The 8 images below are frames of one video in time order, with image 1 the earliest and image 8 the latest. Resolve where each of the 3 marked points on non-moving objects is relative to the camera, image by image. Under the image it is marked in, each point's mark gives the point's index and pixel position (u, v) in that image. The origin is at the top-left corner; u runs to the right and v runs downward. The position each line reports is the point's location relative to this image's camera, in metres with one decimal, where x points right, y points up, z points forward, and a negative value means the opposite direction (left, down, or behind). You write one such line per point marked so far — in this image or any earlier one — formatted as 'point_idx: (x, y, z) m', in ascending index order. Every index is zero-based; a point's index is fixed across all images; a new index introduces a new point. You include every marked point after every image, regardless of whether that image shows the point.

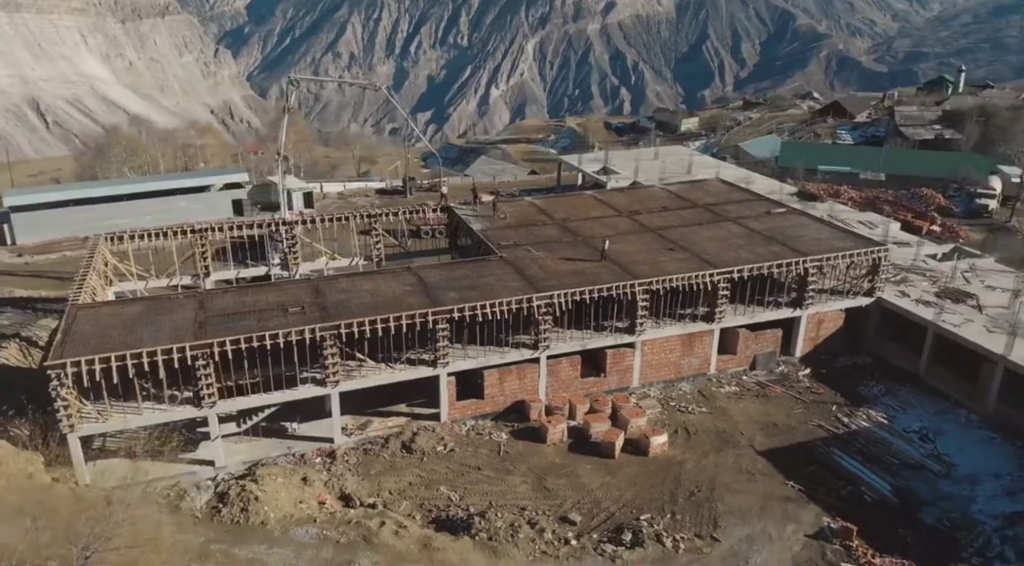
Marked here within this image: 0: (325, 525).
0: (-4.2, -5.8, +19.9) m
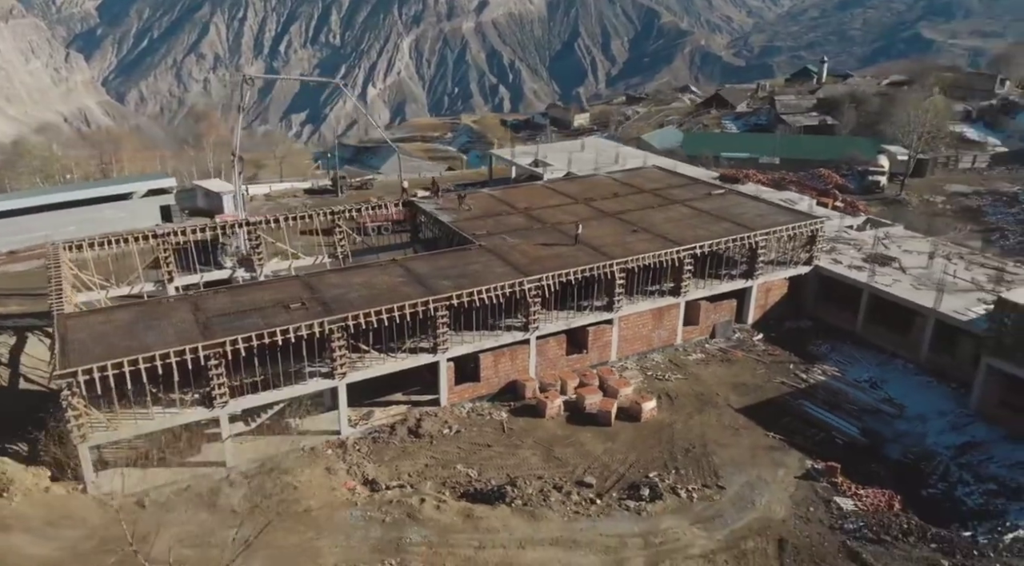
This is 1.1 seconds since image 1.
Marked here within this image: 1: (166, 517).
0: (-3.4, -5.5, +20.6) m
1: (-8.3, -5.7, +19.9) m
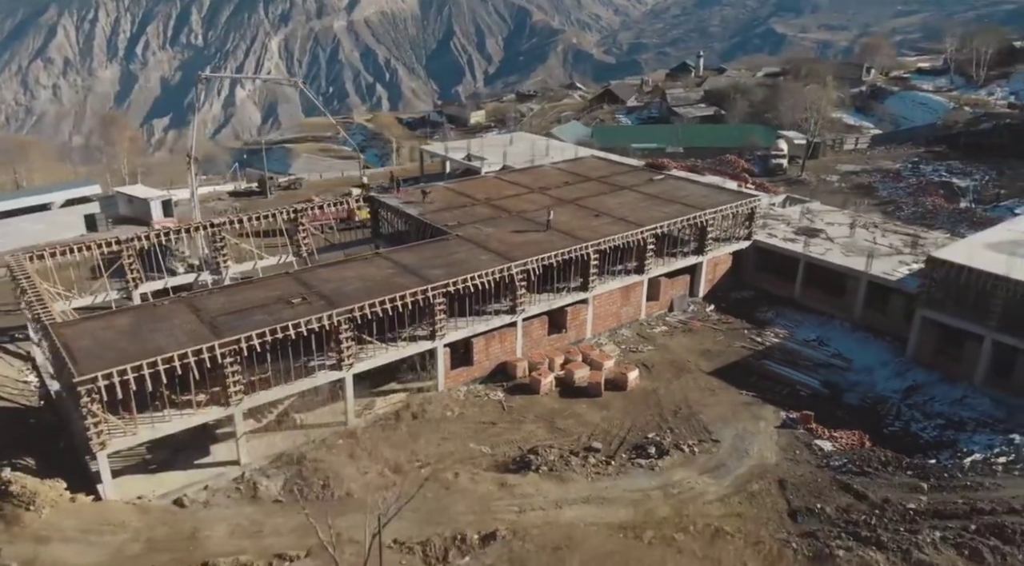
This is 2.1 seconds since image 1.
0: (-2.6, -5.2, +21.5) m
1: (-7.3, -5.6, +20.1) m
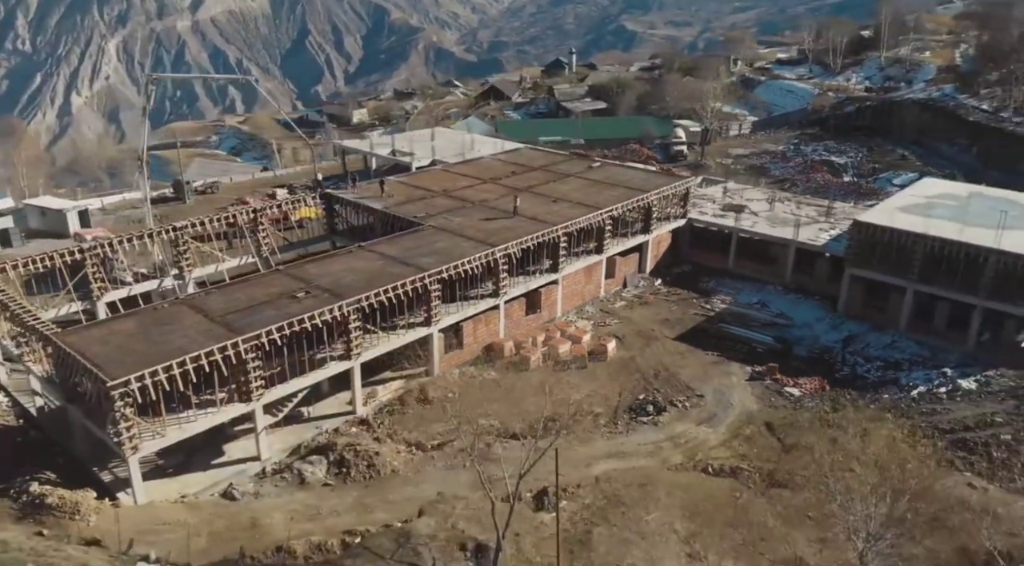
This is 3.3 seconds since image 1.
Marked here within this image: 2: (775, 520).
0: (-1.8, -4.8, +22.7) m
1: (-6.2, -5.5, +20.5) m
2: (+6.3, -5.1, +18.3) m
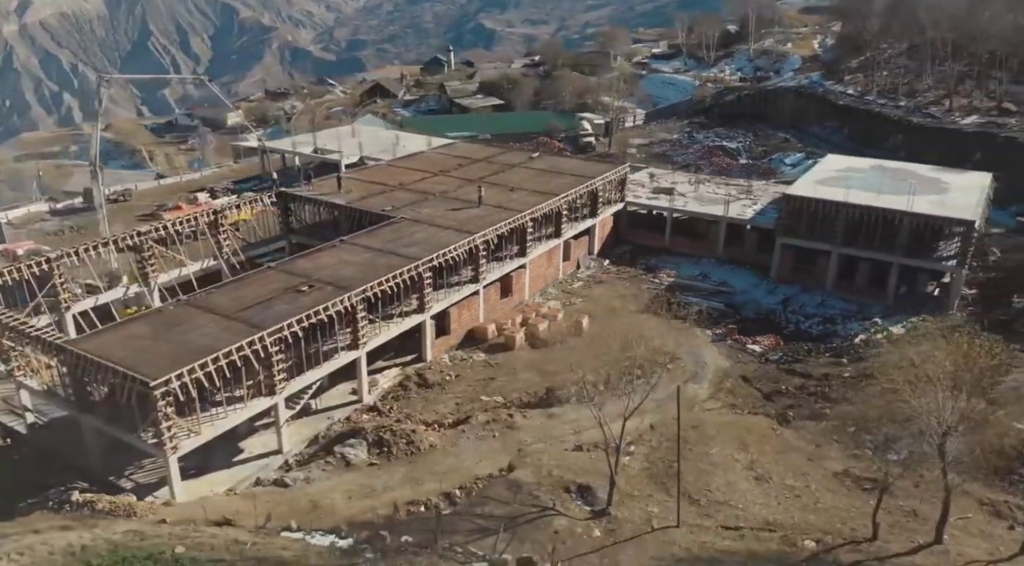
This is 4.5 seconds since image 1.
0: (-1.1, -4.3, +24.1) m
1: (-5.0, -5.2, +21.2) m
2: (+7.6, -4.0, +21.1) m
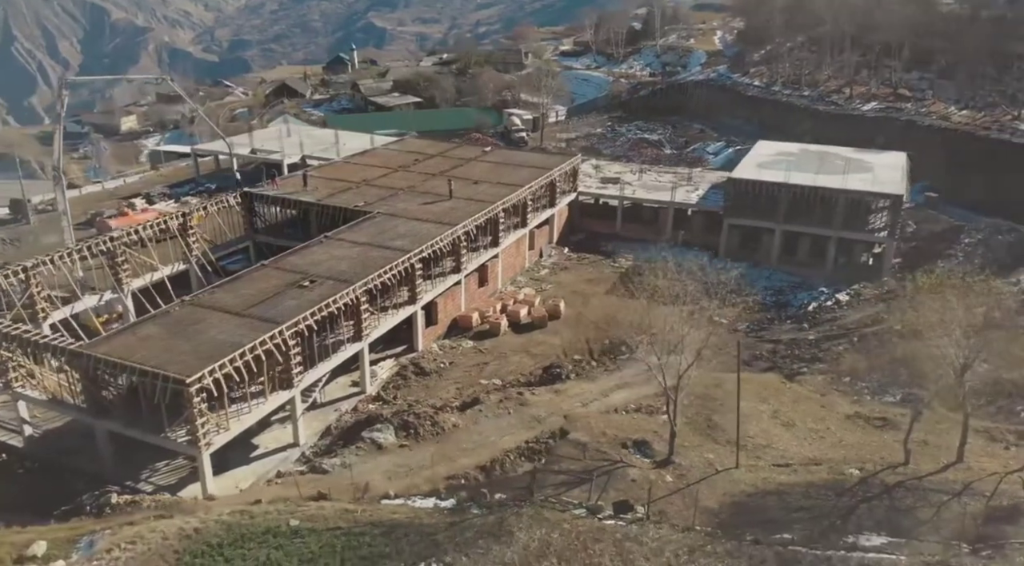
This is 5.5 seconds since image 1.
0: (-0.8, -3.9, +25.2) m
1: (-4.2, -5.0, +21.9) m
2: (+8.3, -3.2, +23.4) m
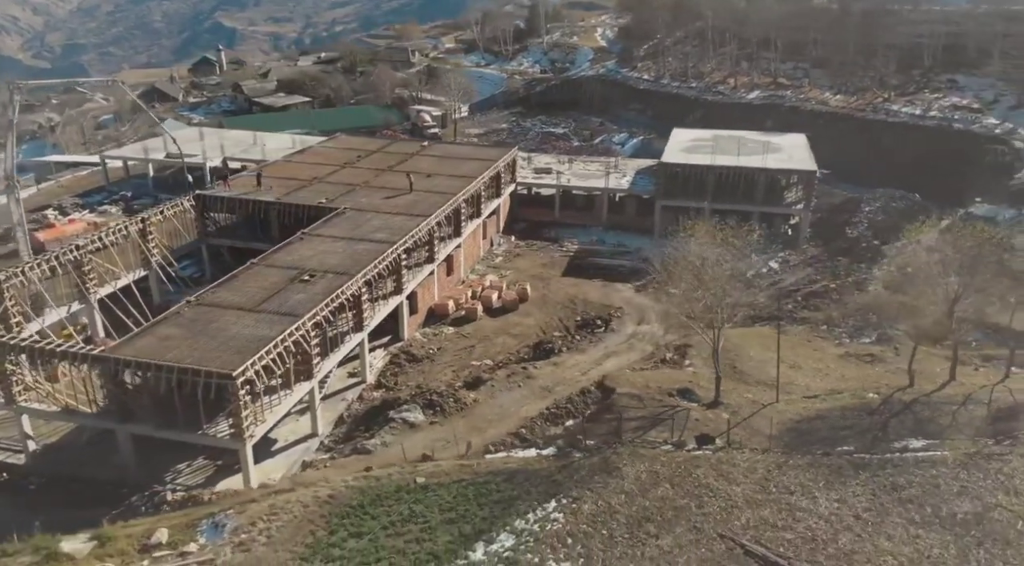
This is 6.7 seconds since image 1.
0: (-0.5, -3.3, +26.8) m
1: (-3.3, -4.6, +23.0) m
2: (+8.7, -2.0, +26.4) m
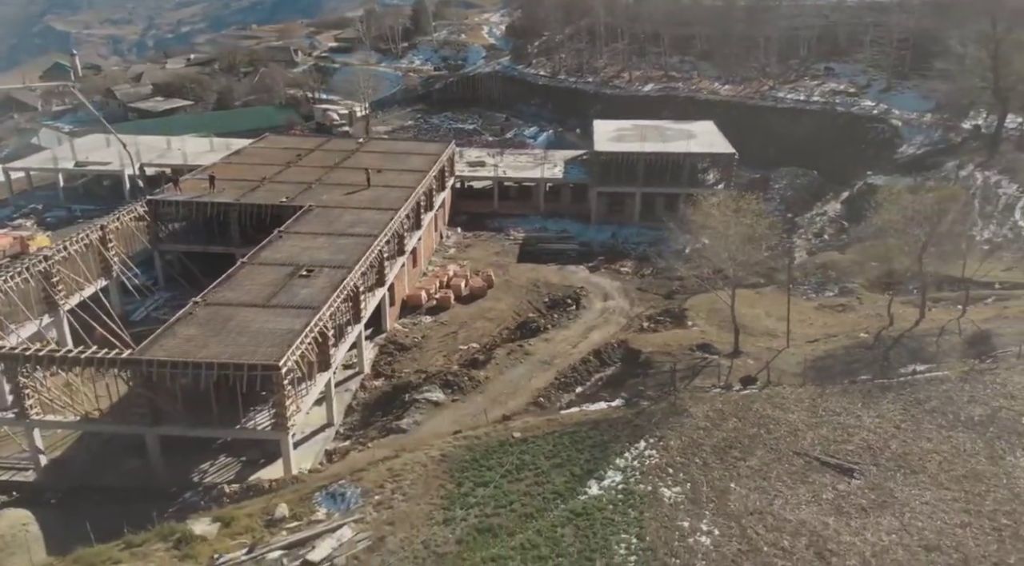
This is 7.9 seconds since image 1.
0: (-0.4, -2.7, +28.4) m
1: (-2.5, -4.2, +24.2) m
2: (+8.6, -0.8, +29.5) m
